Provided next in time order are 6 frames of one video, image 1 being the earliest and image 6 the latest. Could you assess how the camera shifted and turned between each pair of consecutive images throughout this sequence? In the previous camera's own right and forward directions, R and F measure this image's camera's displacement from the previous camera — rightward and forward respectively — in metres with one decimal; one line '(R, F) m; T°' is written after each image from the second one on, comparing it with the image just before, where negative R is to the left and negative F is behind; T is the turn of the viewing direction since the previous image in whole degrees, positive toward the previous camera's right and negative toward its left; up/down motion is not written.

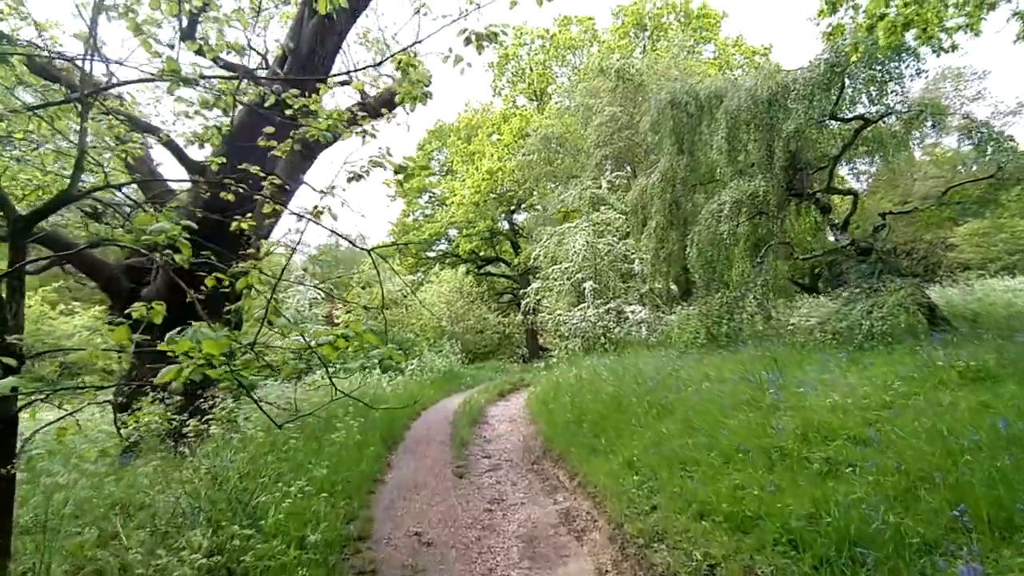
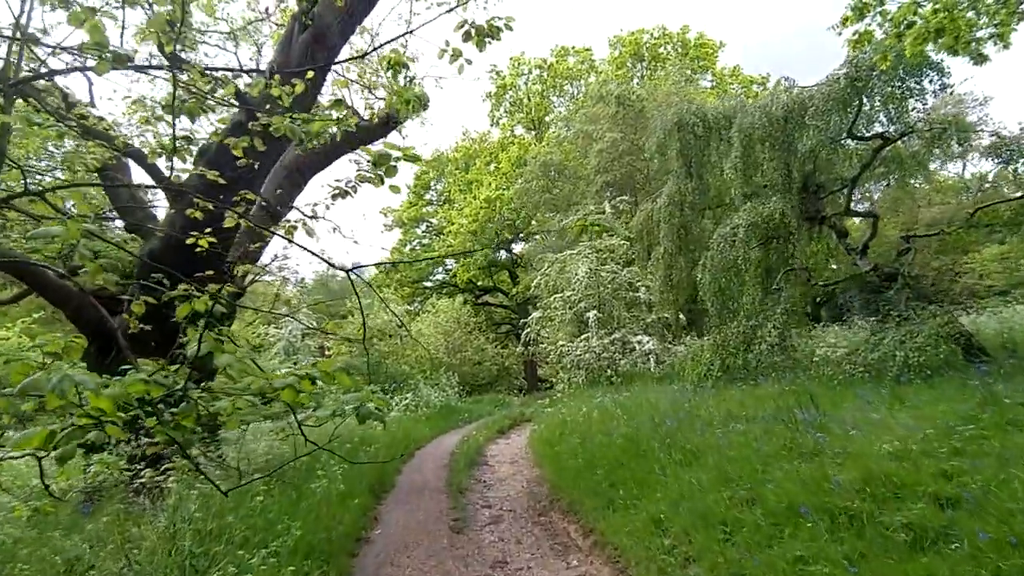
(-0.1, +0.7) m; 0°
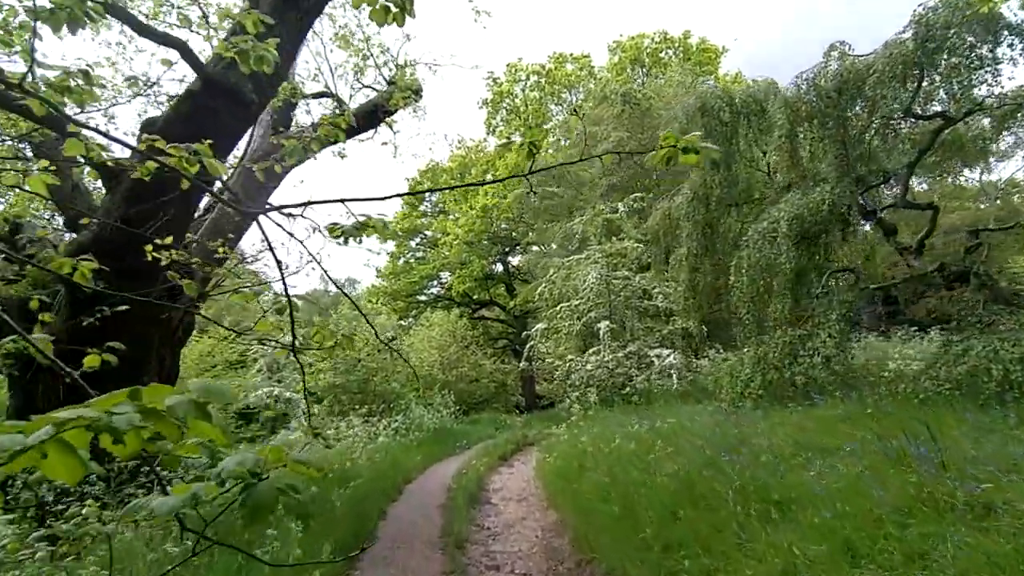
(-0.1, +1.5) m; 0°
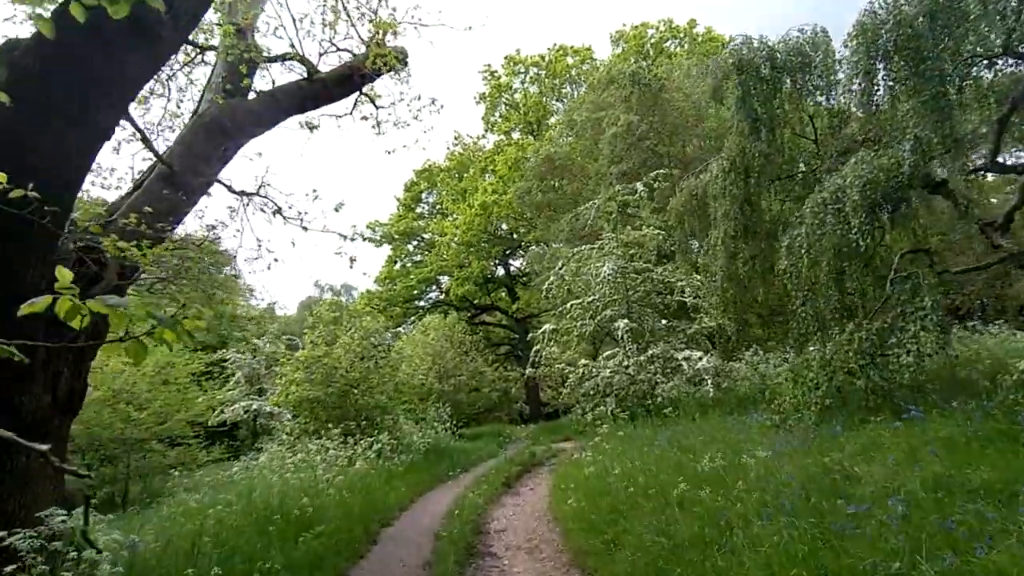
(0.0, +1.9) m; 0°
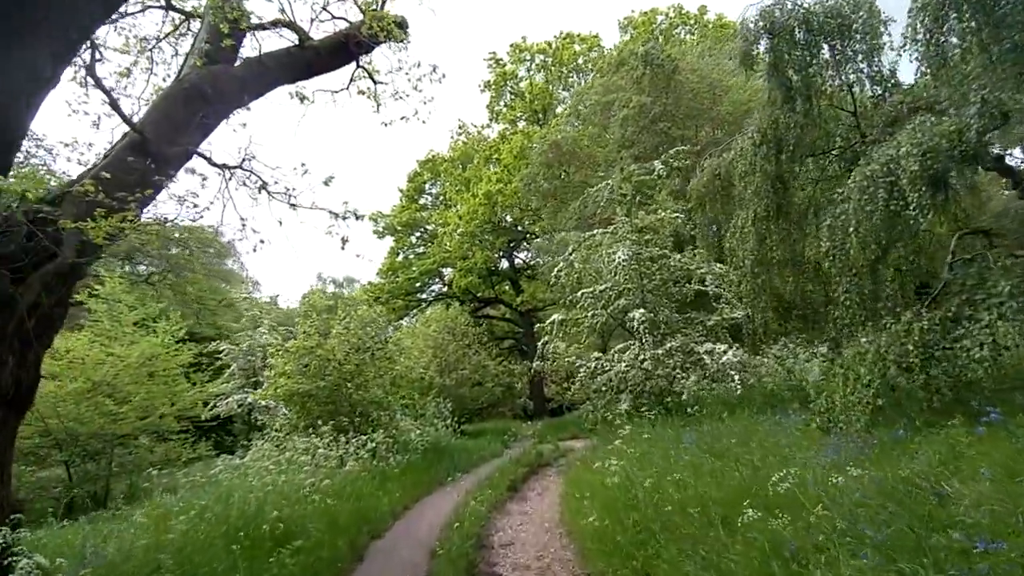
(-0.1, +0.9) m; 0°
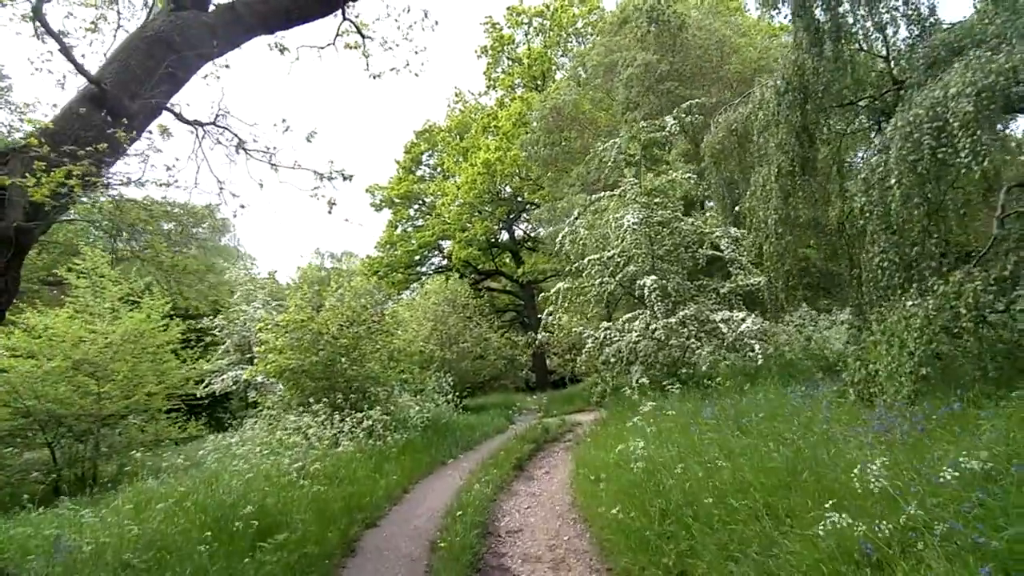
(0.0, +0.7) m; 0°
